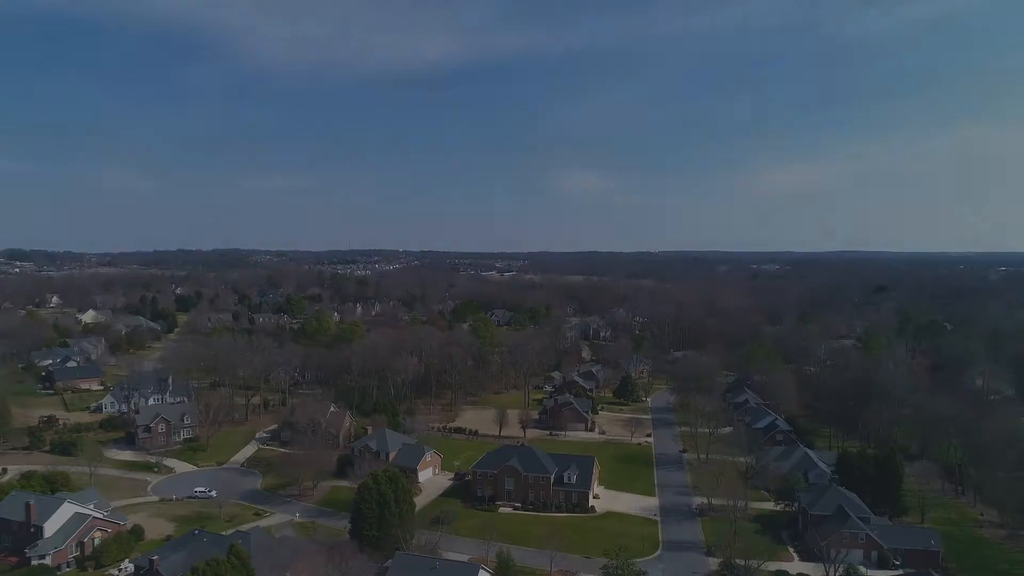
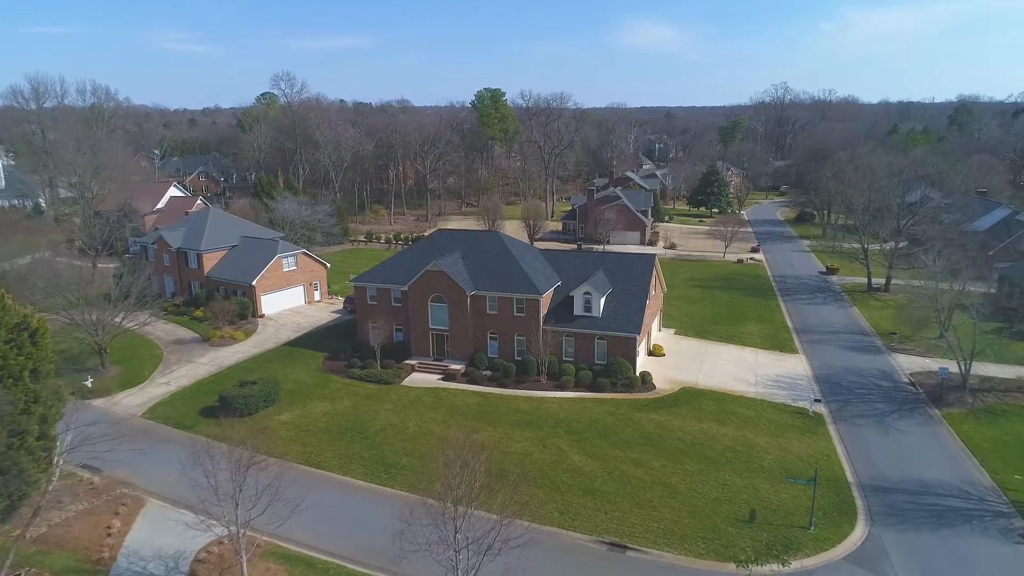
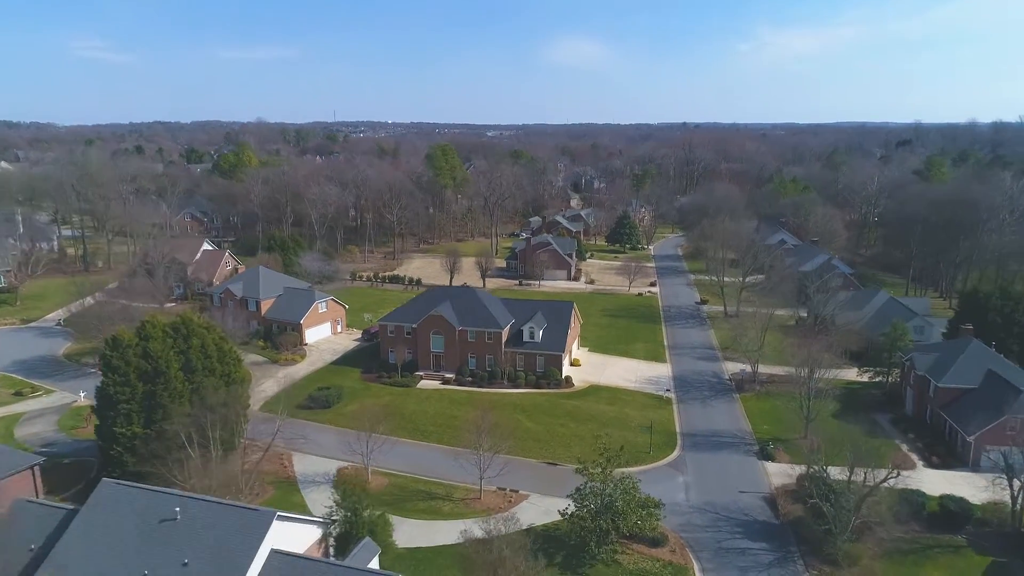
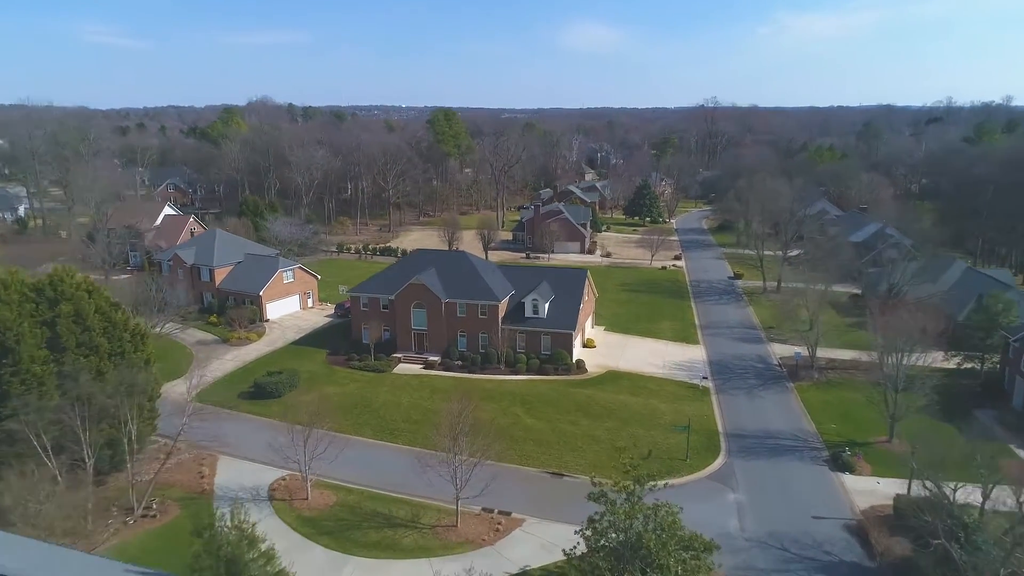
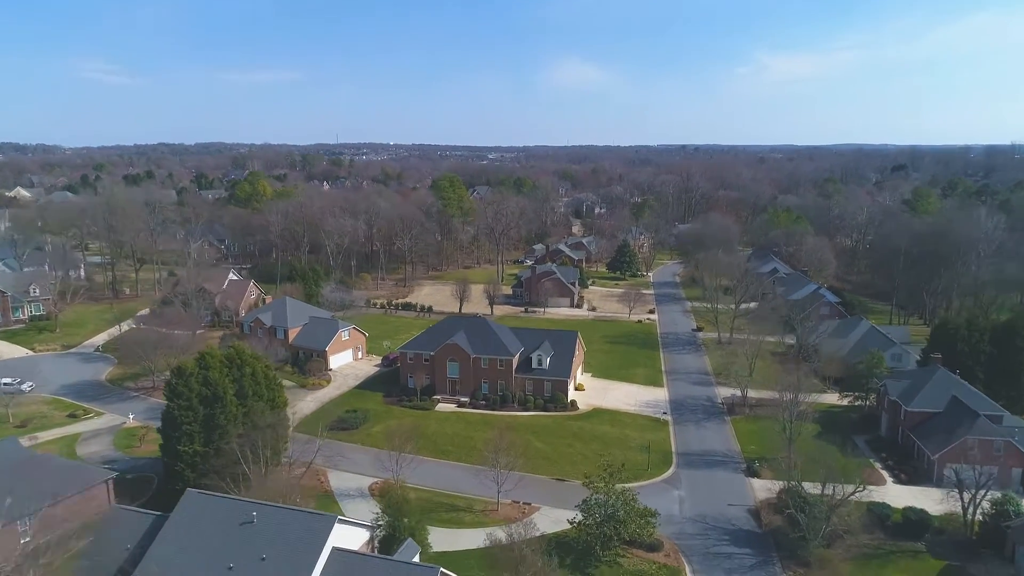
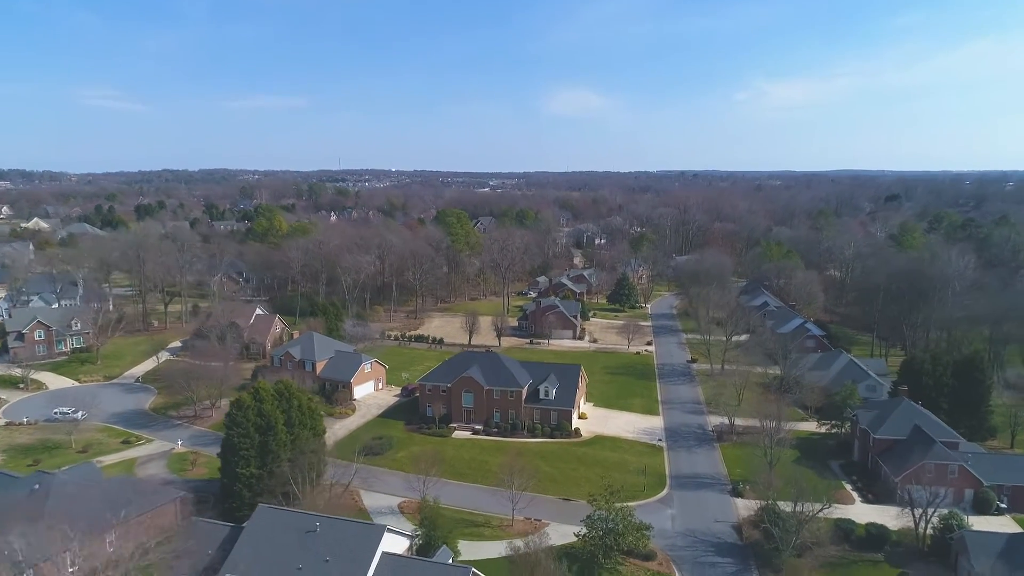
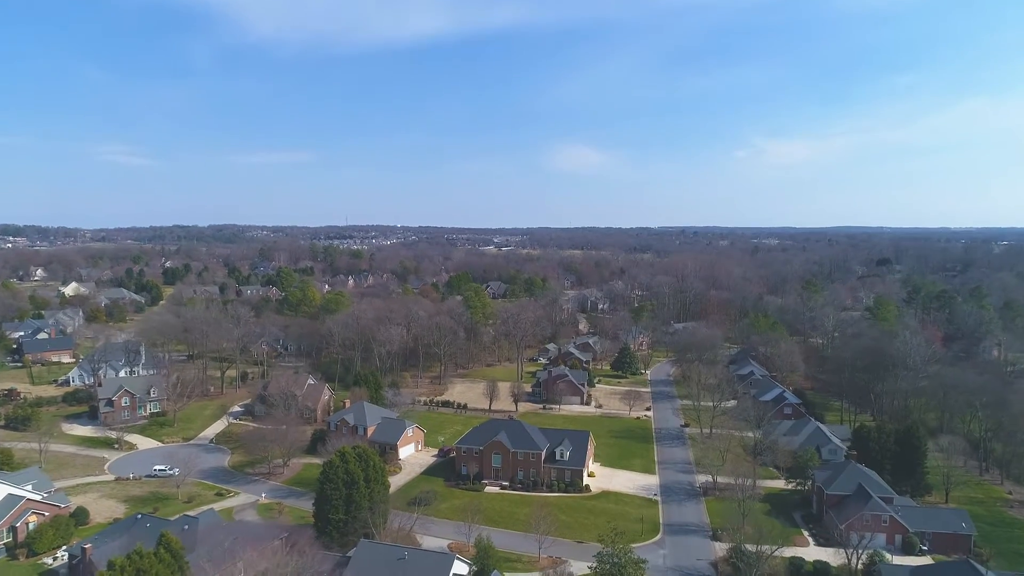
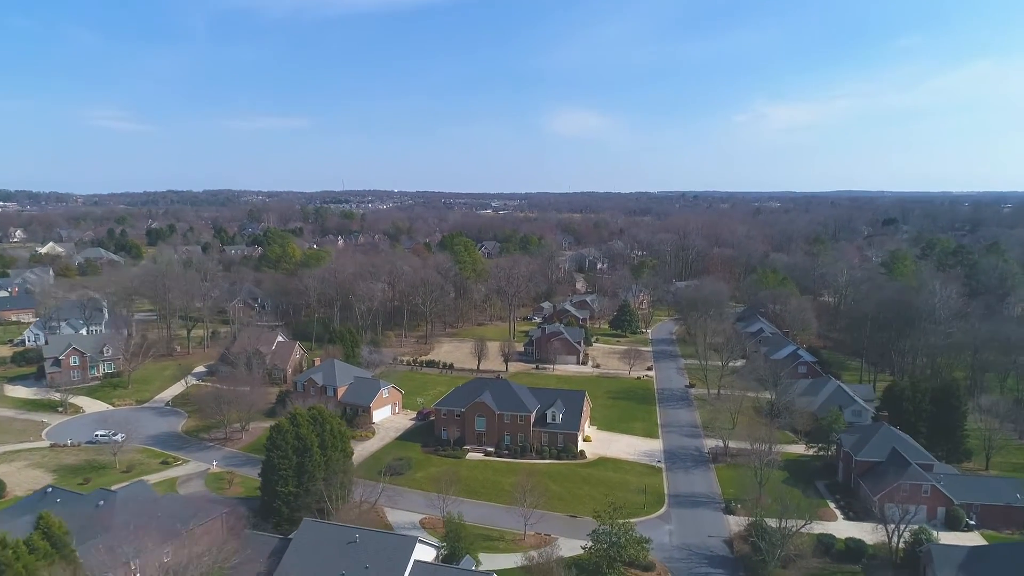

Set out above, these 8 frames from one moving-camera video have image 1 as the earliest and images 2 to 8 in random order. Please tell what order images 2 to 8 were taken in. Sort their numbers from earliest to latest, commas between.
7, 8, 6, 5, 3, 4, 2
